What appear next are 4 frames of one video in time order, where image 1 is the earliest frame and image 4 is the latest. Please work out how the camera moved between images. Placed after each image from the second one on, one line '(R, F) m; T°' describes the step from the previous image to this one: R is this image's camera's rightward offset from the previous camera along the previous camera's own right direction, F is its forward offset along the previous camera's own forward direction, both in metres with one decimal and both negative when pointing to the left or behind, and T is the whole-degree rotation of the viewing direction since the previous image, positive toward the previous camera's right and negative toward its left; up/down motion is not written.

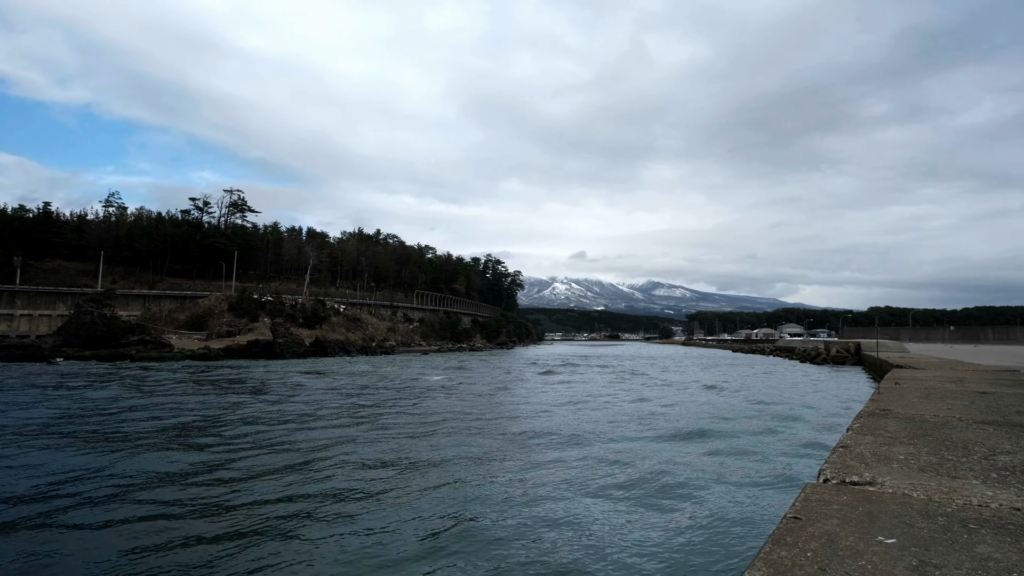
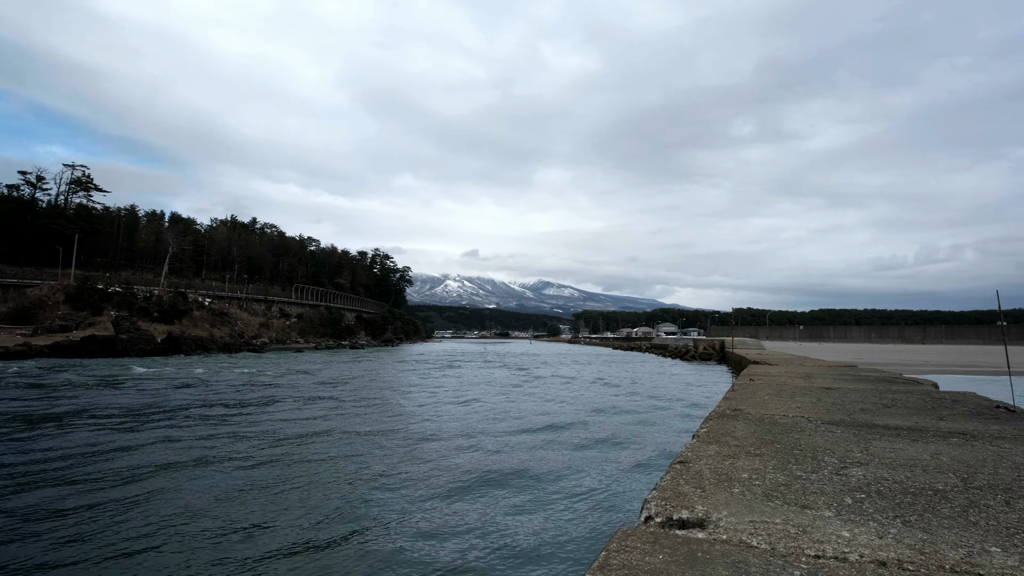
(+0.8, +1.1) m; +11°
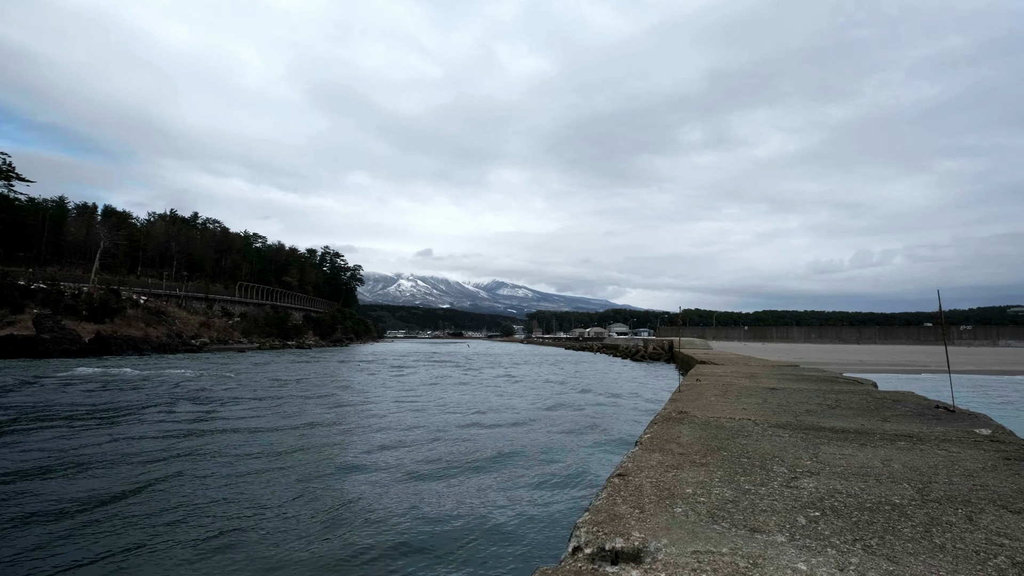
(+0.2, +0.4) m; +5°
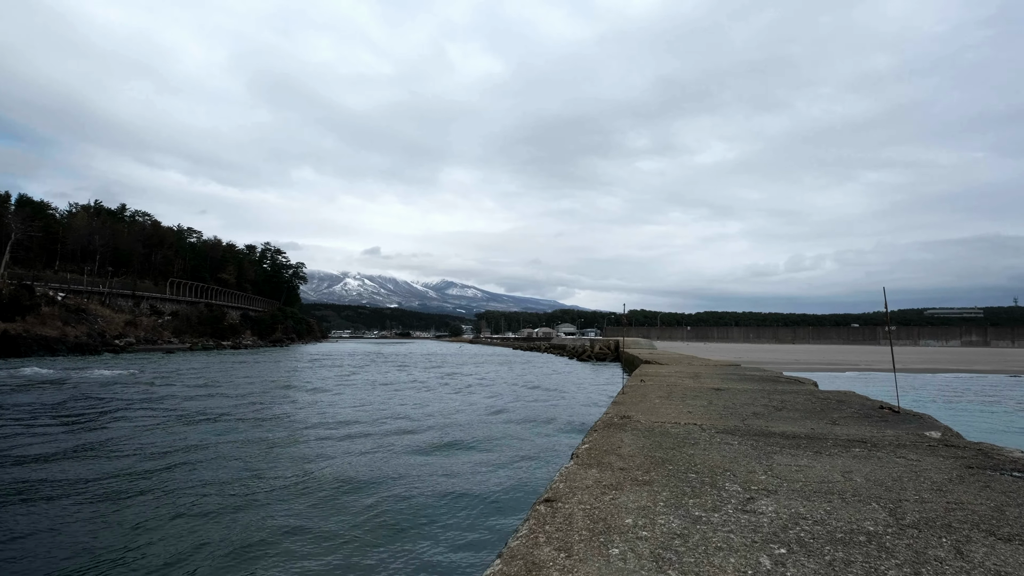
(+0.2, +0.6) m; +5°
